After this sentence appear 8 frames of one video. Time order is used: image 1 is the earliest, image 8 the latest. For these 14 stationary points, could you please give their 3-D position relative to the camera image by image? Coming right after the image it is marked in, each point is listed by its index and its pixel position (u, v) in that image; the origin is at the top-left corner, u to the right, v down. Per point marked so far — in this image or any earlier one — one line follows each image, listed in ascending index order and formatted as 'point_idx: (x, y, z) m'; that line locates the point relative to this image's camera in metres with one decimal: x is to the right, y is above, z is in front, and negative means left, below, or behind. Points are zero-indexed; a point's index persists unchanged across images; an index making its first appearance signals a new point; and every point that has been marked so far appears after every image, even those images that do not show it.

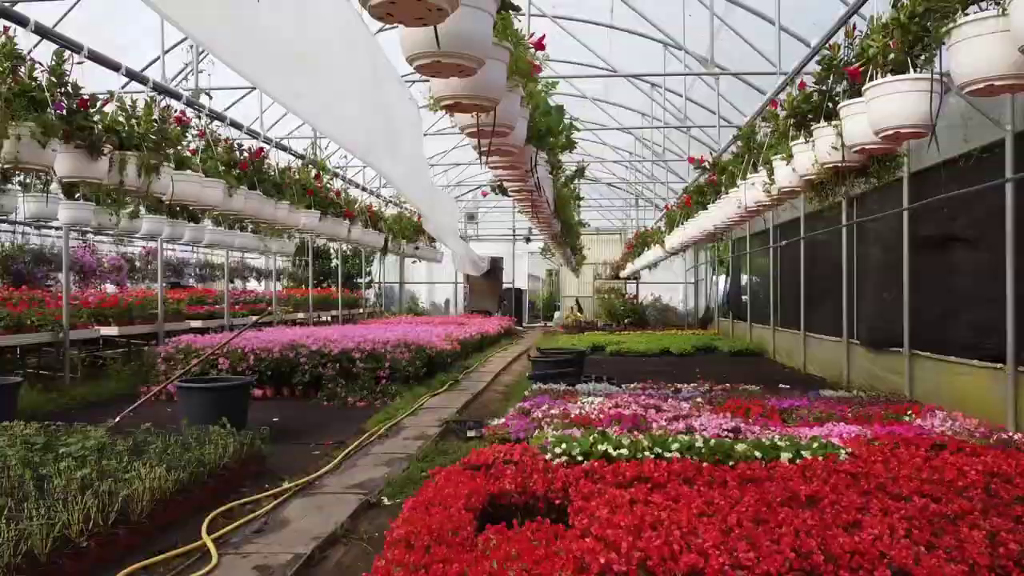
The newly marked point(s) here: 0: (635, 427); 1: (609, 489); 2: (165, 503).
0: (+0.7, -0.8, +6.0) m
1: (+0.4, -0.8, +4.1) m
2: (-1.5, -0.9, +4.5) m
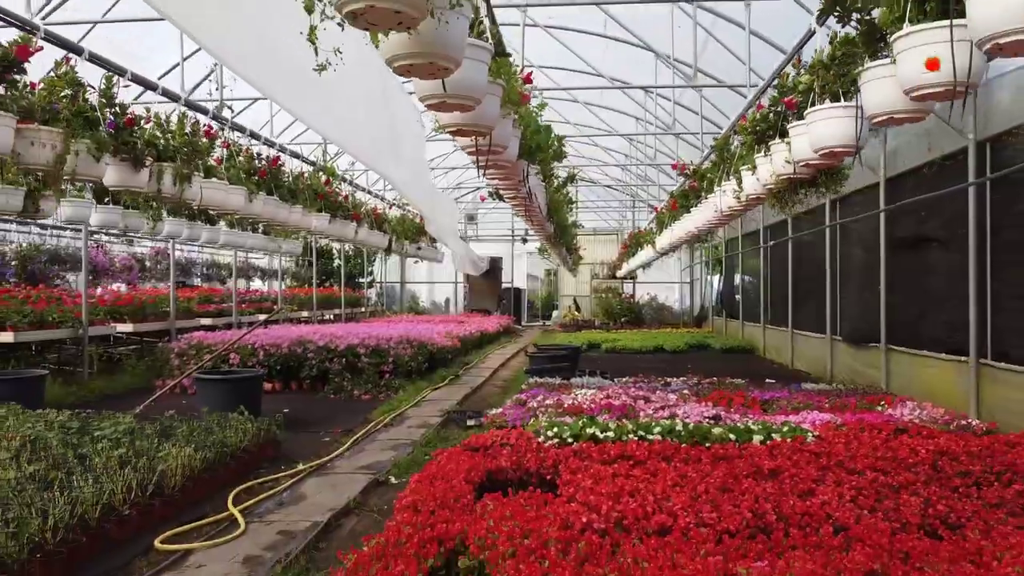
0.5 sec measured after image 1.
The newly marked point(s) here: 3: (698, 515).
0: (+0.7, -0.8, +6.5) m
1: (+0.4, -0.8, +4.6) m
2: (-1.5, -0.9, +5.0) m
3: (+0.6, -0.8, +3.6) m
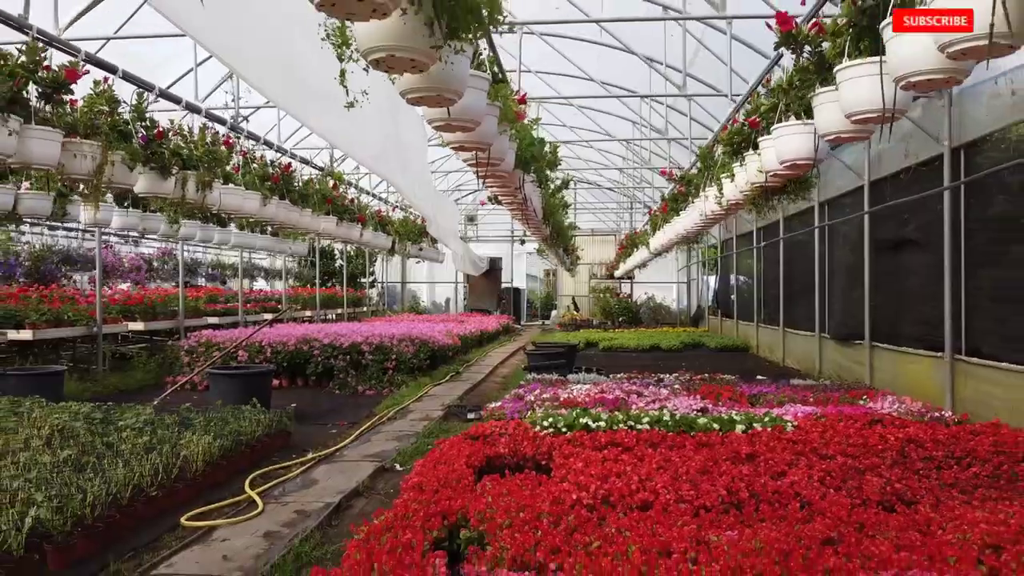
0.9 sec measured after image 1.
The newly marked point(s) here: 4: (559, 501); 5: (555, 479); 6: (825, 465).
0: (+0.7, -0.8, +6.9) m
1: (+0.3, -0.8, +5.0) m
2: (-1.5, -0.9, +5.4) m
3: (+0.6, -0.8, +4.0) m
4: (+0.2, -0.8, +3.9) m
5: (+0.2, -0.8, +4.4) m
6: (+1.4, -0.8, +4.5) m
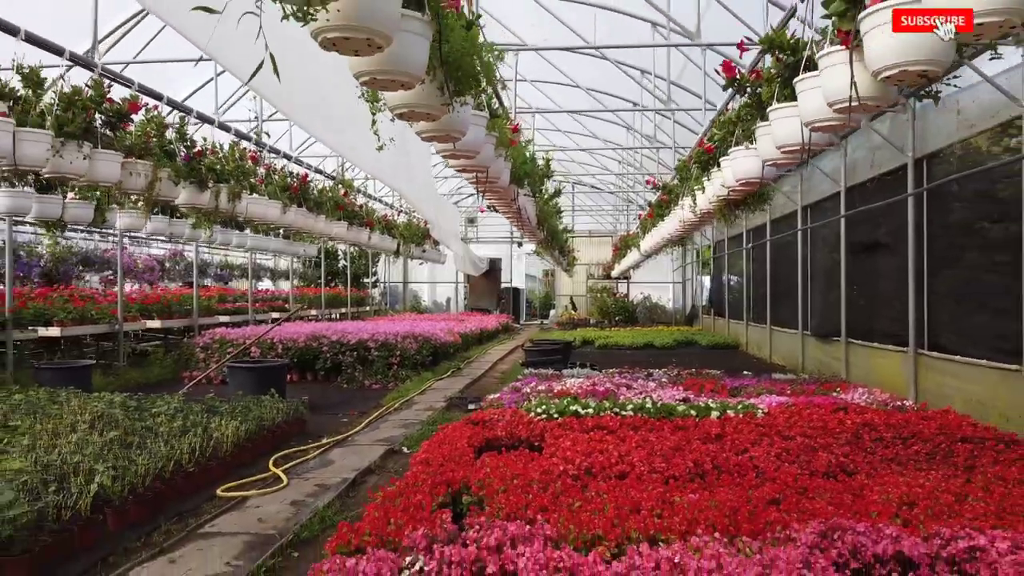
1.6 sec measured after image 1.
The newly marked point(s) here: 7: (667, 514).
0: (+0.7, -0.8, +7.5) m
1: (+0.3, -0.8, +5.6) m
2: (-1.5, -0.9, +6.0) m
3: (+0.6, -0.8, +4.6) m
4: (+0.2, -0.8, +4.5) m
5: (+0.2, -0.8, +5.0) m
6: (+1.3, -0.8, +5.1) m
7: (+0.5, -0.8, +3.6) m
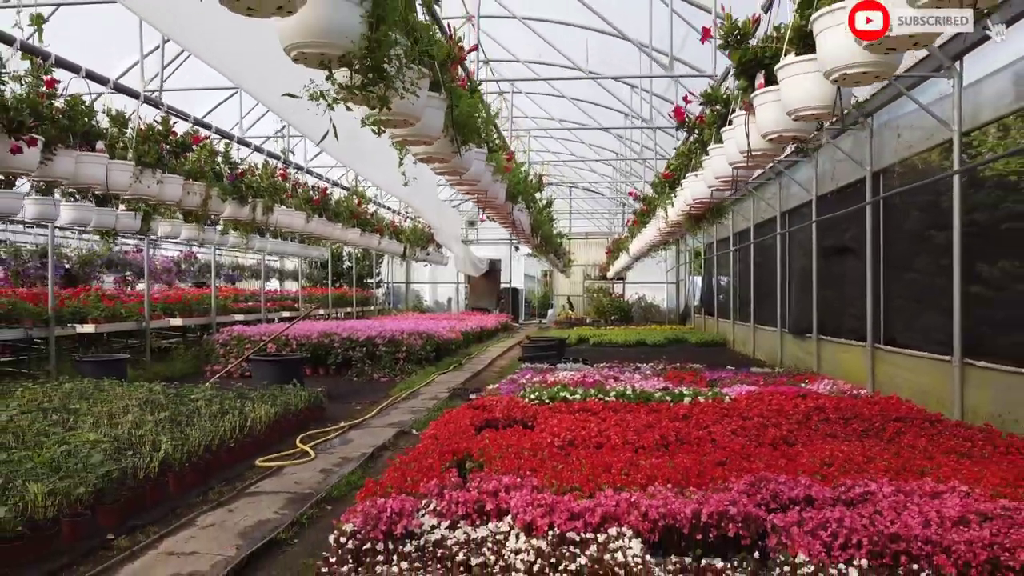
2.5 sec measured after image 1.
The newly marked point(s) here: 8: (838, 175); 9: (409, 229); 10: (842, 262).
0: (+0.6, -0.8, +8.3) m
1: (+0.3, -0.8, +6.4) m
2: (-1.6, -0.9, +6.9) m
3: (+0.6, -0.8, +5.5) m
4: (+0.1, -0.8, +5.4) m
5: (+0.1, -0.8, +5.8) m
6: (+1.3, -0.8, +6.0) m
7: (+0.5, -0.8, +4.5) m
8: (+3.1, +1.1, +10.0) m
9: (-1.8, +1.0, +18.0) m
10: (+3.1, +0.3, +10.0) m
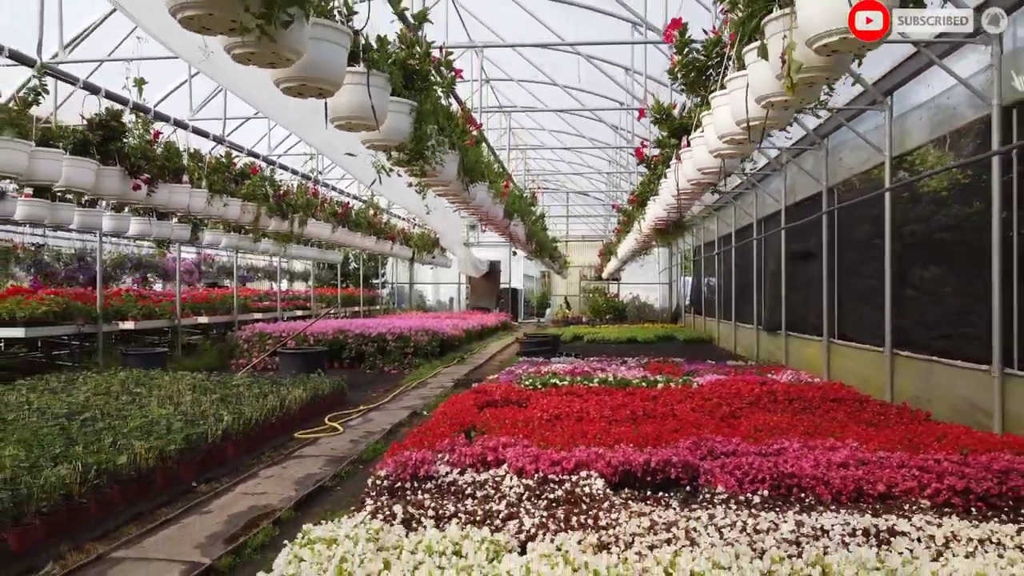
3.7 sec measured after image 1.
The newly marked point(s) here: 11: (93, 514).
0: (+0.6, -0.8, +9.5) m
1: (+0.3, -0.8, +7.6) m
2: (-1.6, -0.9, +8.0) m
3: (+0.6, -0.8, +6.6) m
4: (+0.1, -0.8, +6.6) m
5: (+0.1, -0.8, +7.0) m
6: (+1.3, -0.8, +7.2) m
7: (+0.5, -0.8, +5.7) m
8: (+3.1, +1.1, +11.2) m
9: (-1.8, +1.0, +19.2) m
10: (+3.1, +0.2, +11.1) m
11: (-1.8, -1.0, +4.5) m
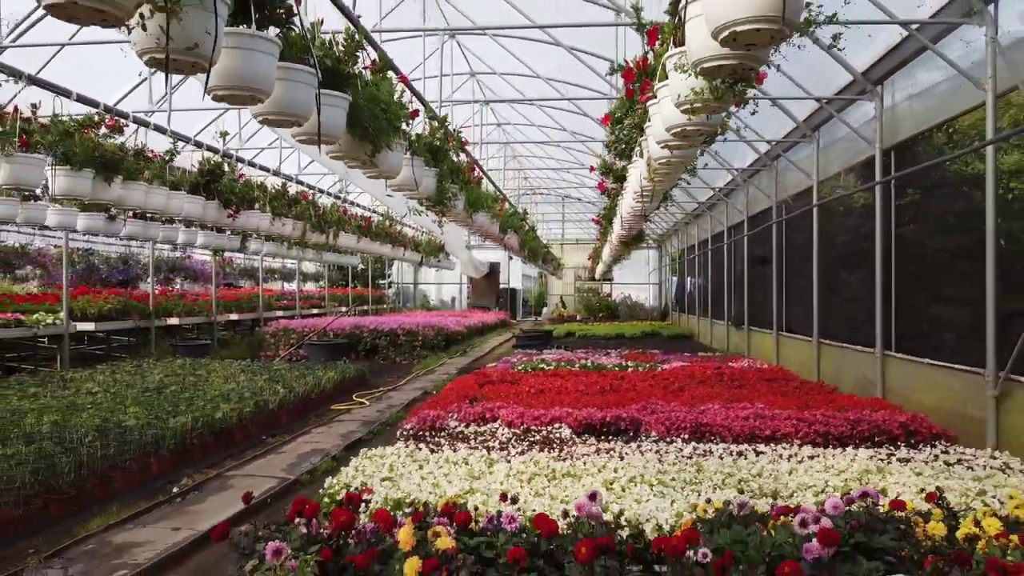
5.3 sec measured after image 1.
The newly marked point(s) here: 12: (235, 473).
0: (+0.6, -0.8, +11.2) m
1: (+0.2, -0.8, +9.3) m
2: (-1.6, -0.9, +9.7) m
3: (+0.5, -0.8, +8.4) m
4: (+0.1, -0.8, +8.3) m
5: (+0.1, -0.8, +8.7) m
6: (+1.2, -0.8, +8.9) m
7: (+0.4, -0.8, +7.4) m
8: (+3.1, +1.1, +12.9) m
9: (-1.8, +1.0, +20.9) m
10: (+3.1, +0.2, +12.8) m
11: (-1.9, -1.0, +6.2) m
12: (-1.5, -1.0, +5.7) m
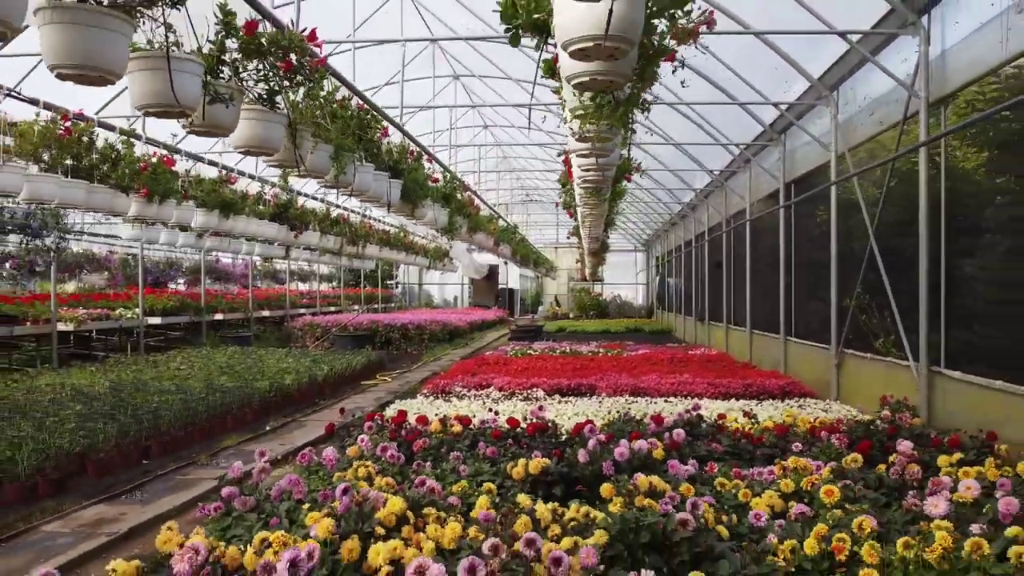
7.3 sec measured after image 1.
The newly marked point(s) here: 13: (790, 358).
0: (+0.5, -0.8, +13.6) m
1: (+0.2, -0.8, +11.7) m
2: (-1.7, -0.9, +12.1) m
3: (+0.4, -0.8, +10.7) m
4: (0.0, -0.8, +10.6) m
5: (0.0, -0.8, +11.1) m
6: (+1.2, -0.8, +11.3) m
7: (+0.4, -0.8, +9.7) m
8: (+3.0, +1.0, +15.3) m
9: (-1.9, +1.0, +23.2) m
10: (+3.0, +0.2, +15.2) m
11: (-1.9, -1.0, +8.6) m
12: (-1.6, -1.0, +8.1) m
13: (+2.6, -0.7, +9.9) m
